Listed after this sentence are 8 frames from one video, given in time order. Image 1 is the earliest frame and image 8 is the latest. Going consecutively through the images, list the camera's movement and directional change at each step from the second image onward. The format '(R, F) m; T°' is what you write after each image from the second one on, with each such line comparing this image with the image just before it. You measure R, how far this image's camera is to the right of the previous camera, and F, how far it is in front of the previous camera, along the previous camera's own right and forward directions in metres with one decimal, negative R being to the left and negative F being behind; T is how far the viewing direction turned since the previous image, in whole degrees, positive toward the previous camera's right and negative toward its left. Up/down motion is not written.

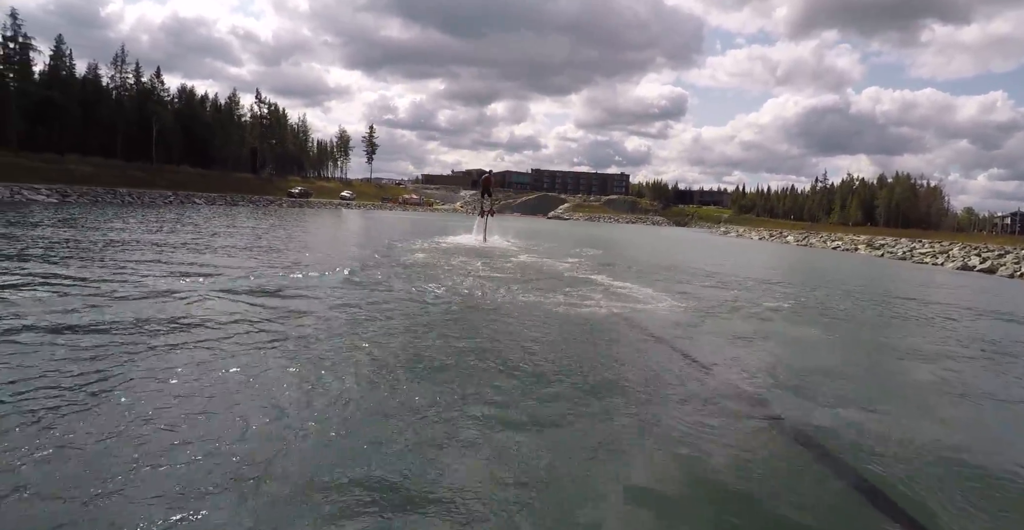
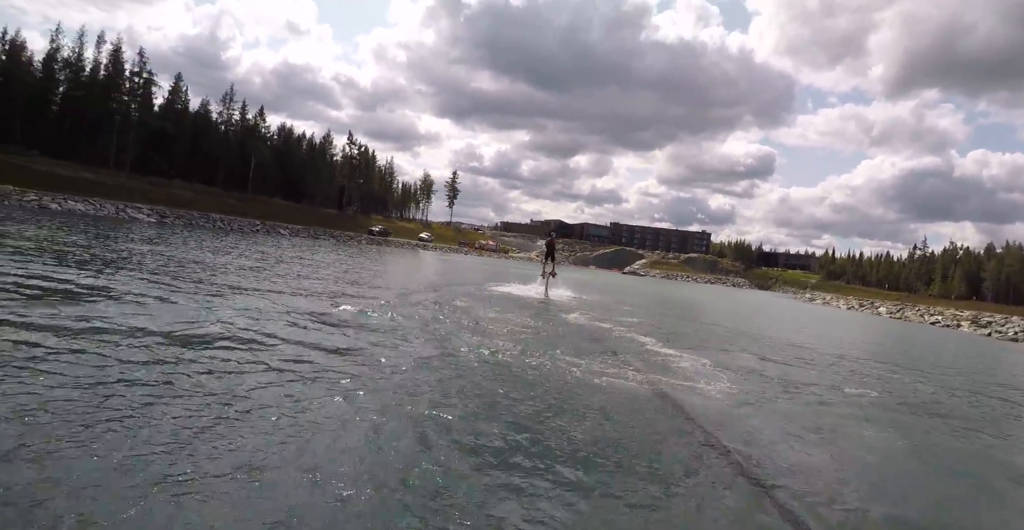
(+0.5, +0.8) m; -7°
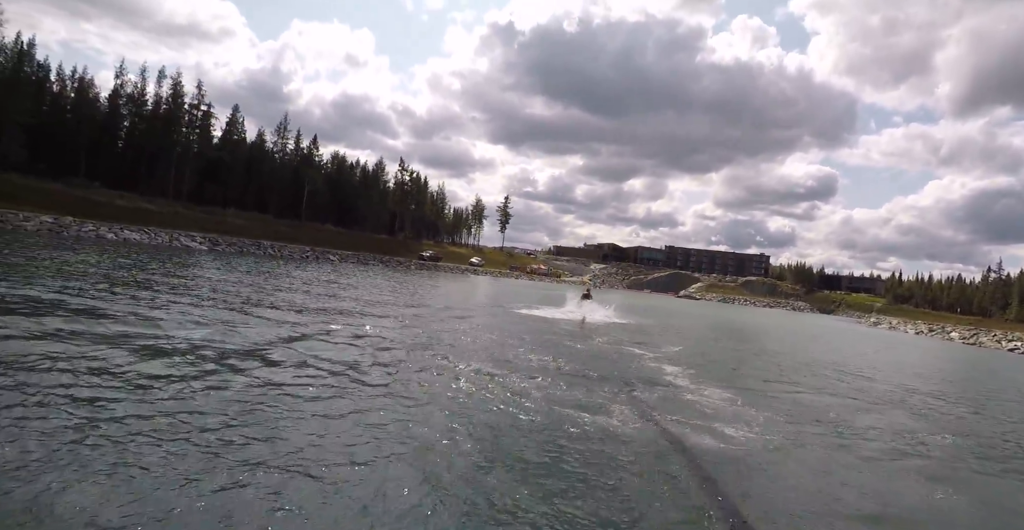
(+0.7, +0.6) m; -5°
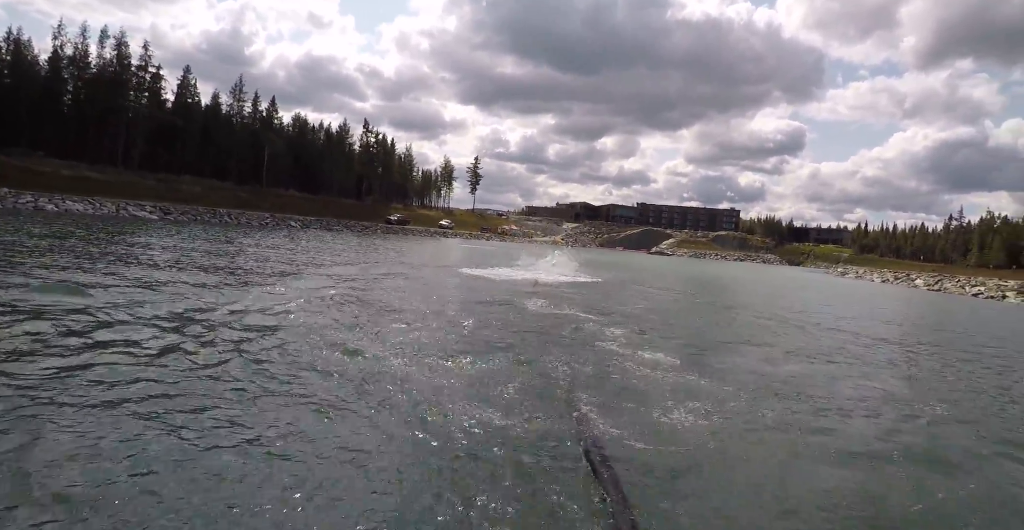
(+0.6, +1.0) m; +2°
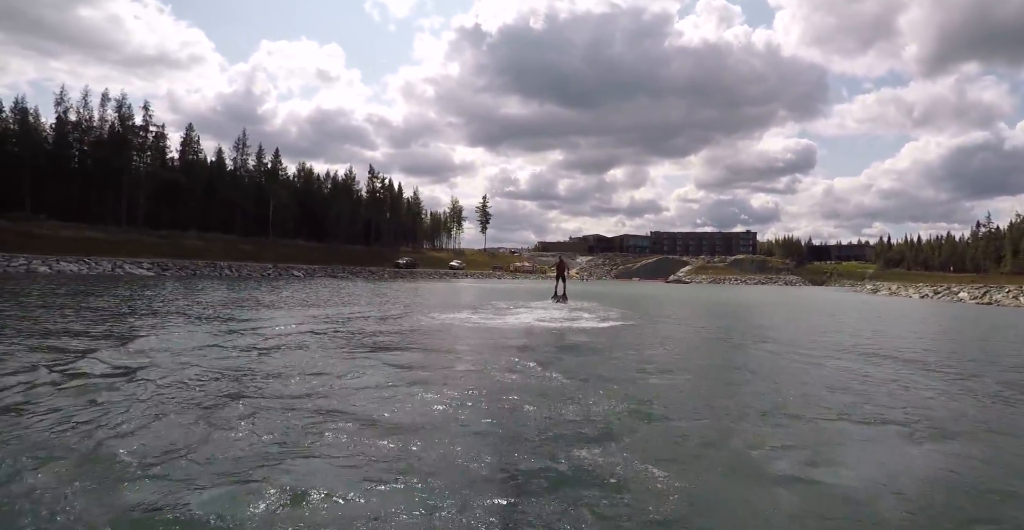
(+0.6, +2.1) m; -1°
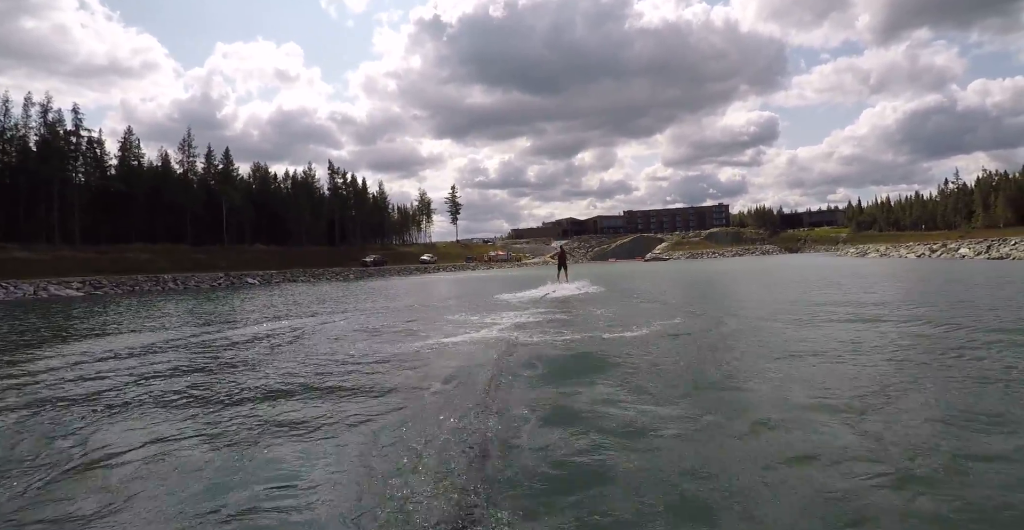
(+0.4, +3.1) m; +2°
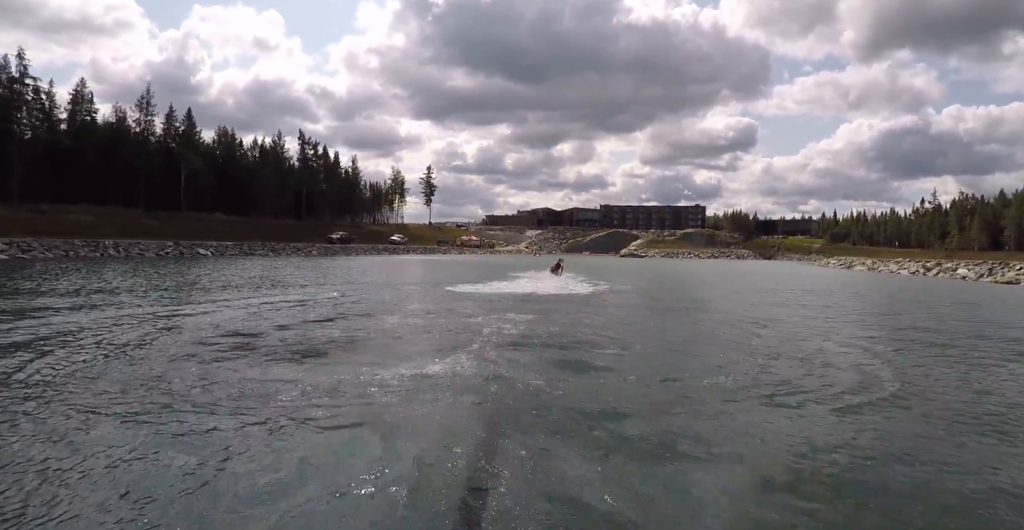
(-0.2, +2.7) m; +3°
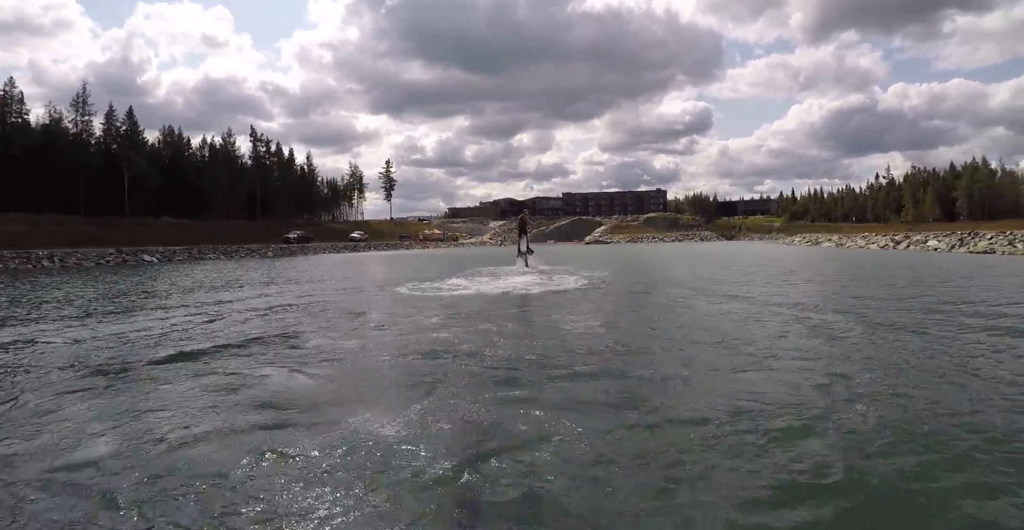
(-0.1, +1.4) m; +3°
